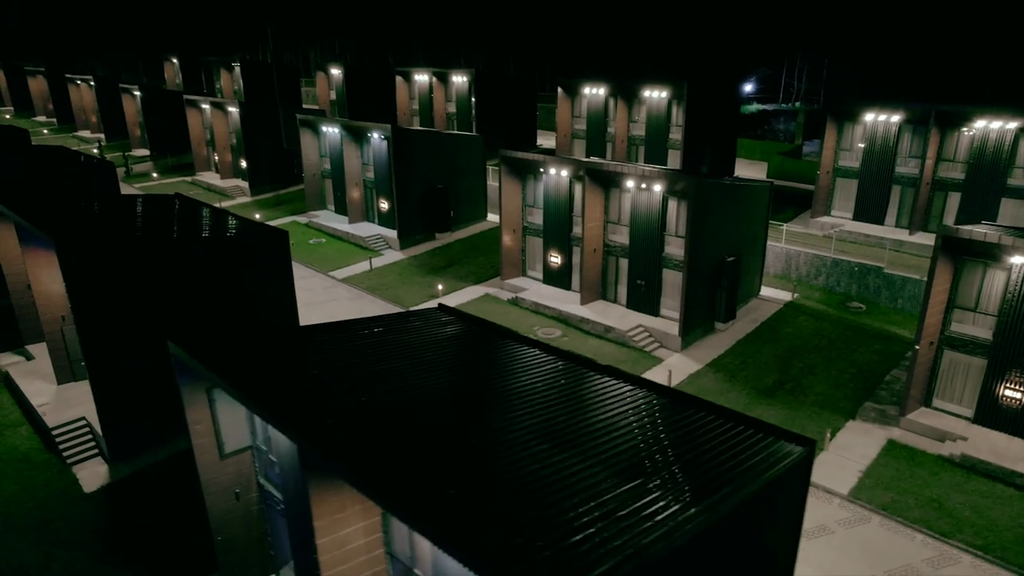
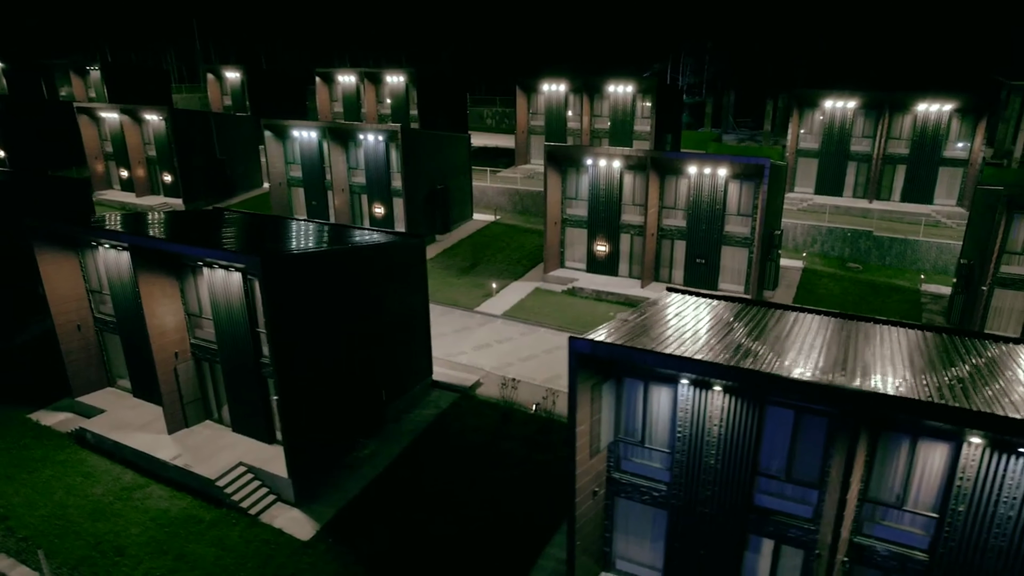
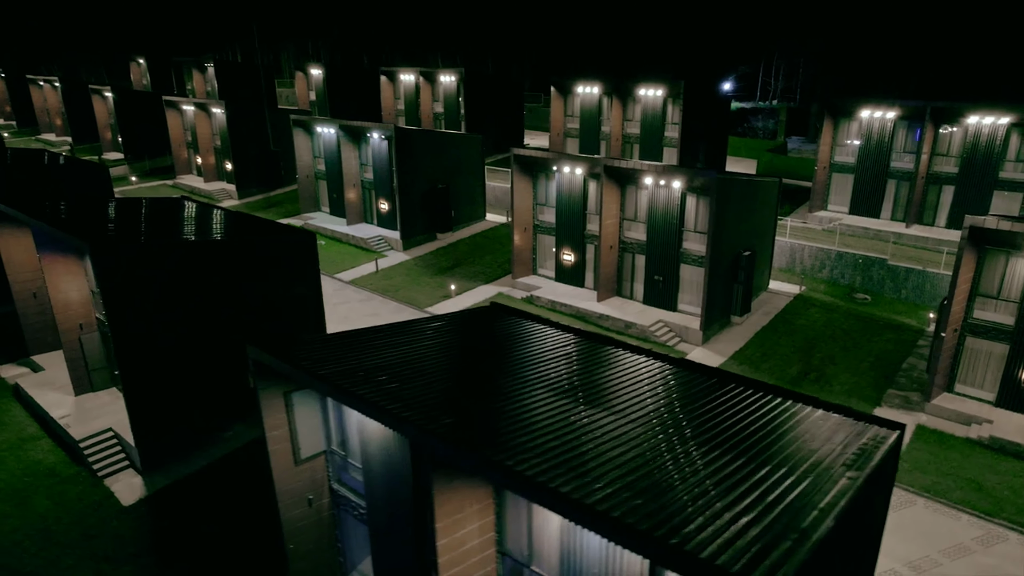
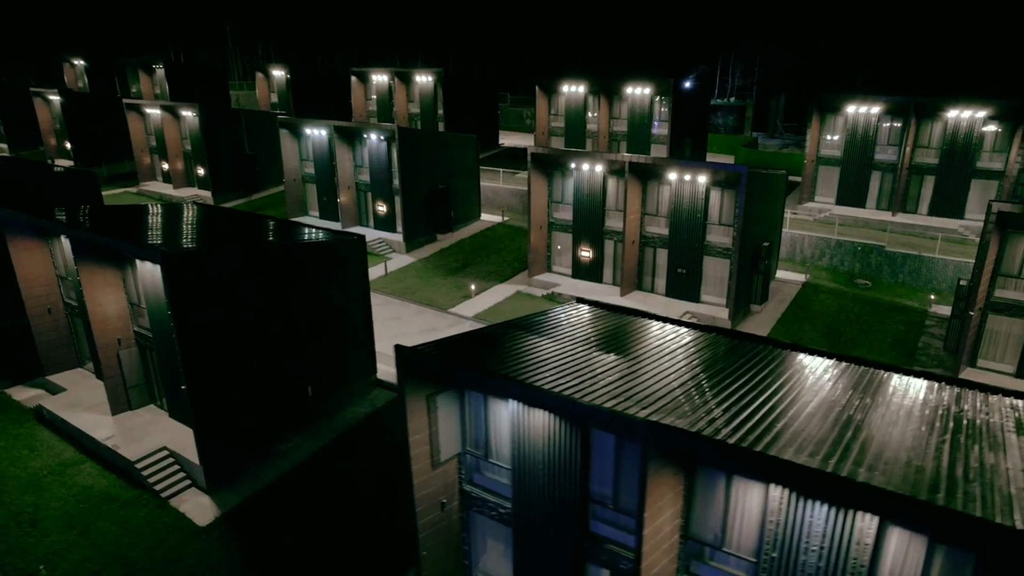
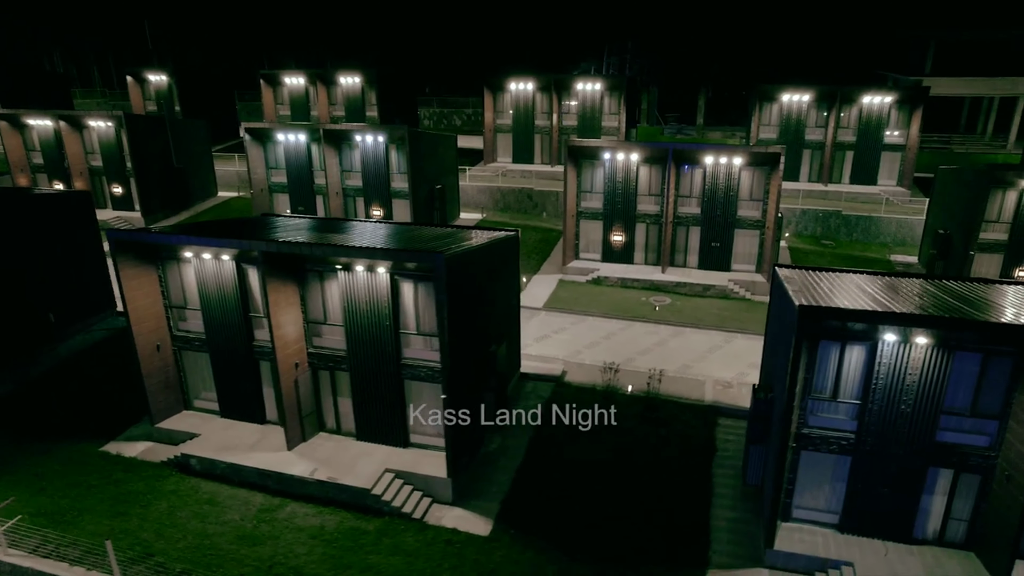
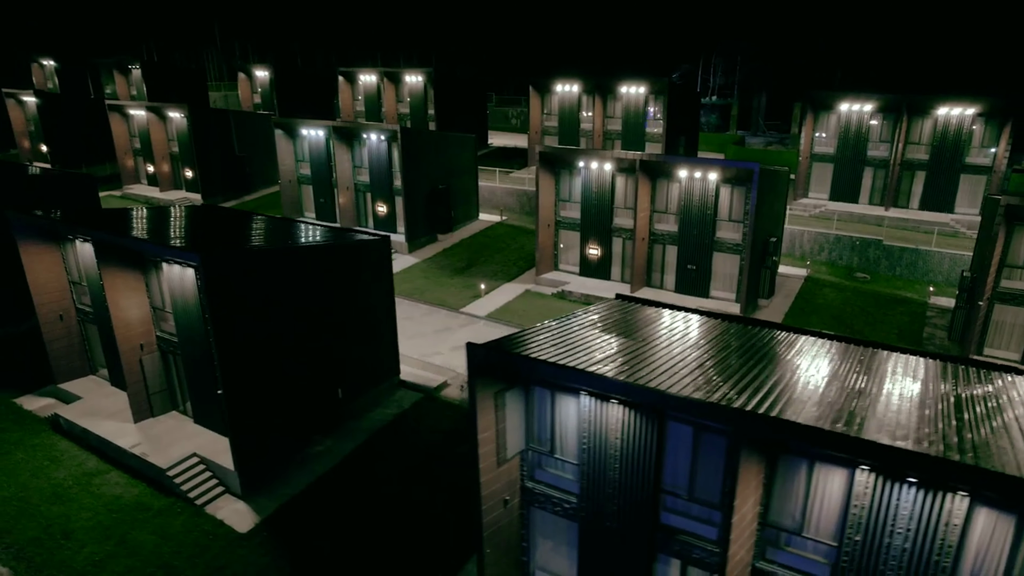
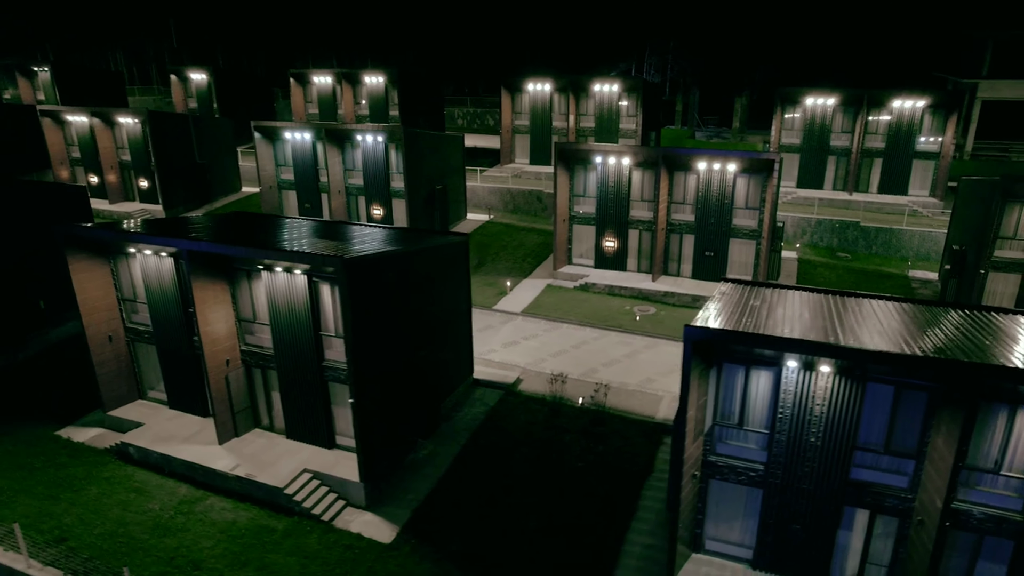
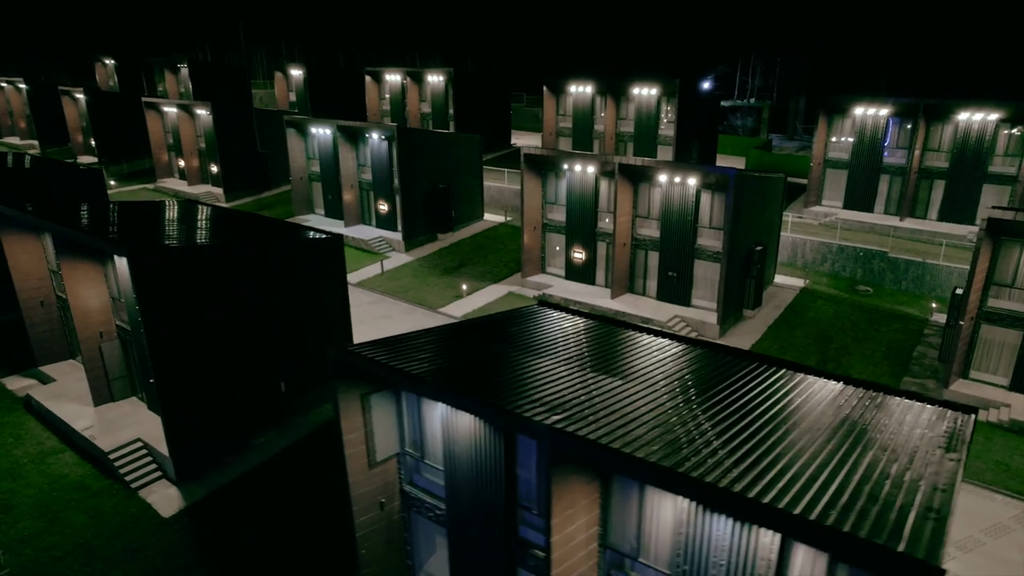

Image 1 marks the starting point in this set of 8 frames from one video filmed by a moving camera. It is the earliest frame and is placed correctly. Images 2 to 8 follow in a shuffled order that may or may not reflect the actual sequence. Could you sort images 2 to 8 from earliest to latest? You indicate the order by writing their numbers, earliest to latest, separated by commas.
3, 8, 4, 6, 2, 7, 5
